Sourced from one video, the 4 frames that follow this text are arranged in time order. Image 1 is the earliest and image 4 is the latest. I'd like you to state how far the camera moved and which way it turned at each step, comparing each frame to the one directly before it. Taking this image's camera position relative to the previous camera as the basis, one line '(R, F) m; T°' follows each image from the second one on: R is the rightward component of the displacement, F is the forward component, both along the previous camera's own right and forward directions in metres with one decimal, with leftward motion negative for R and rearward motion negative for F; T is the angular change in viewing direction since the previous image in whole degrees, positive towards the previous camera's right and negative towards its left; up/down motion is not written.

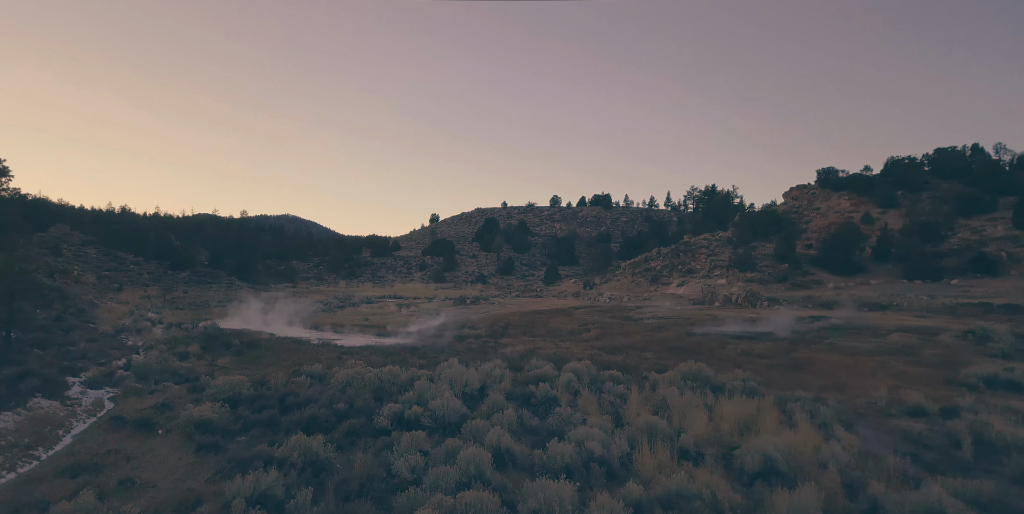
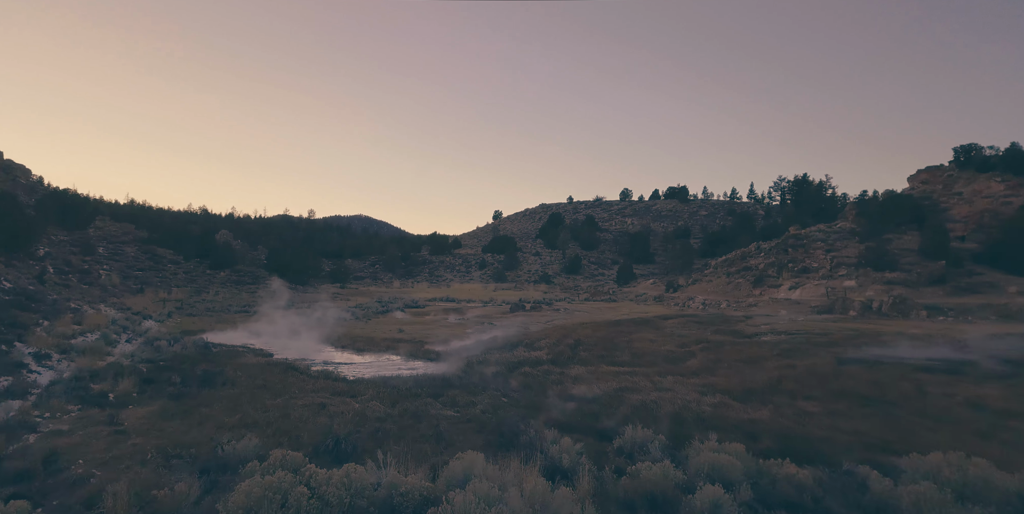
(-0.2, +7.4) m; -7°
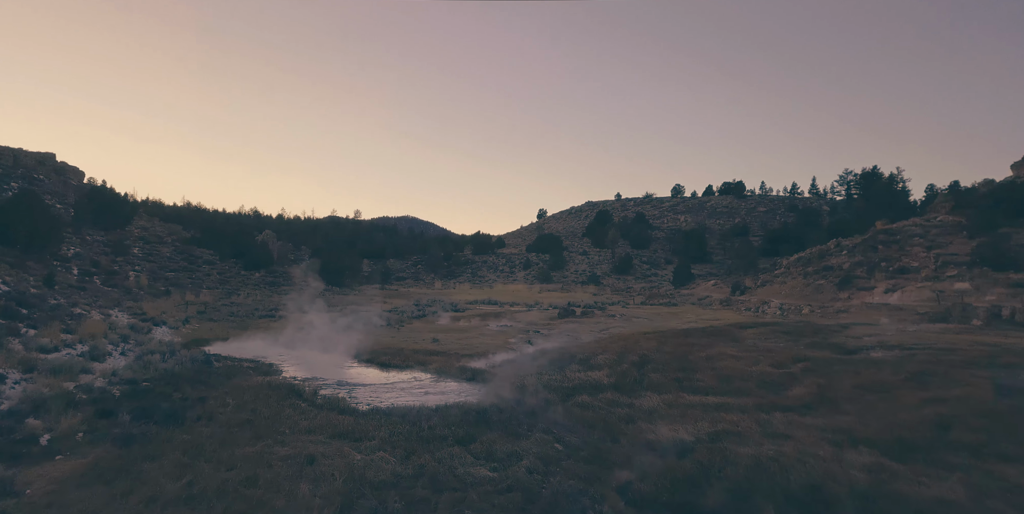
(-0.2, +3.7) m; -4°
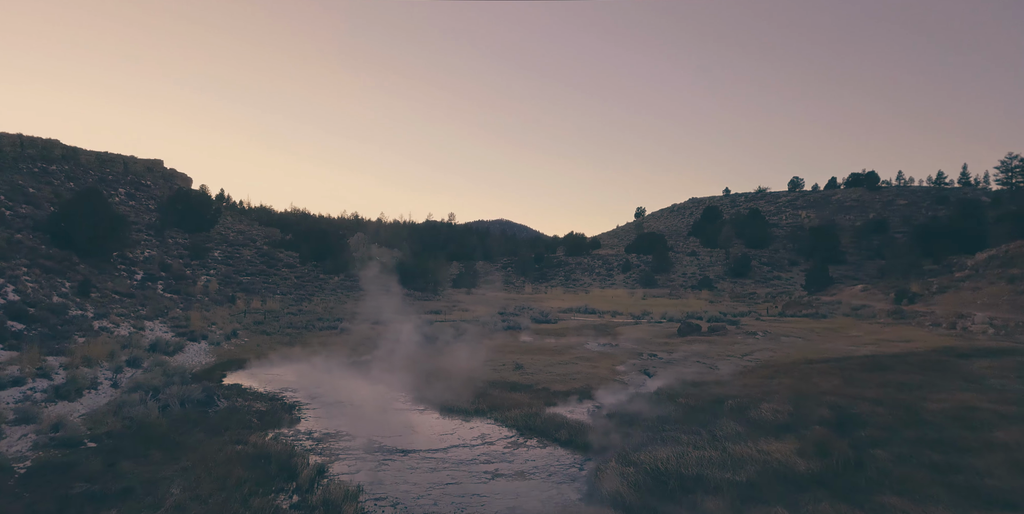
(-0.5, +6.0) m; -9°
